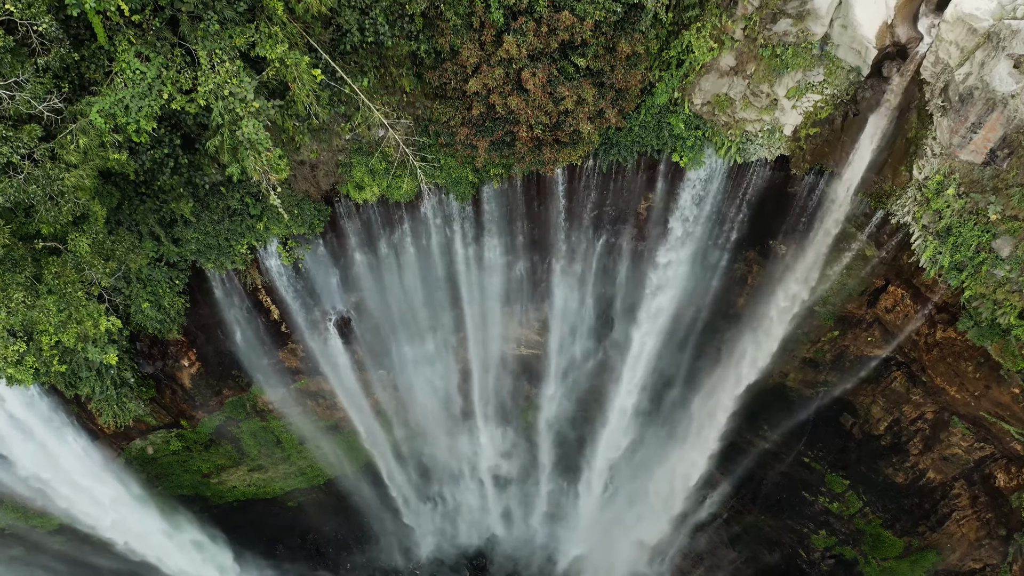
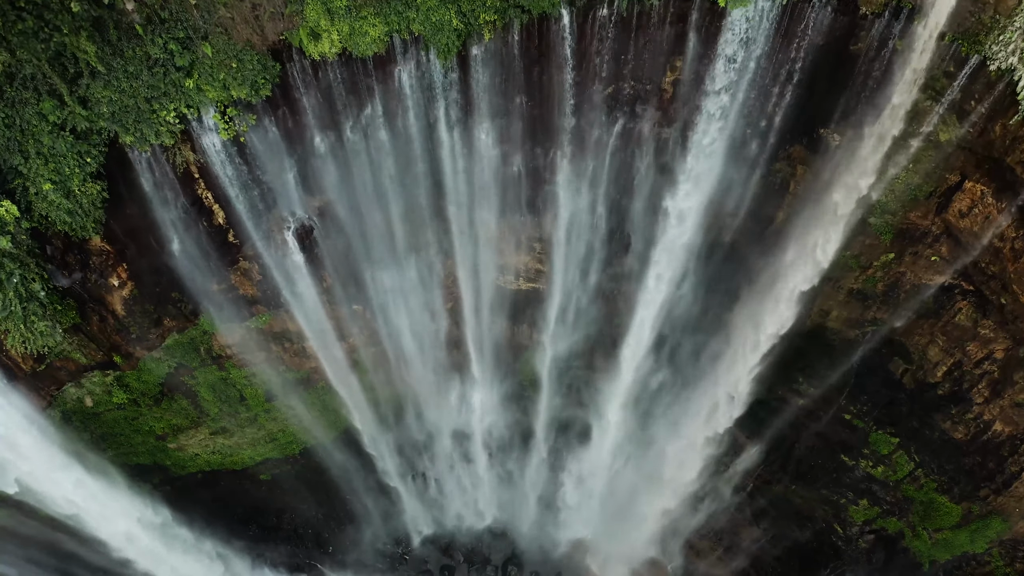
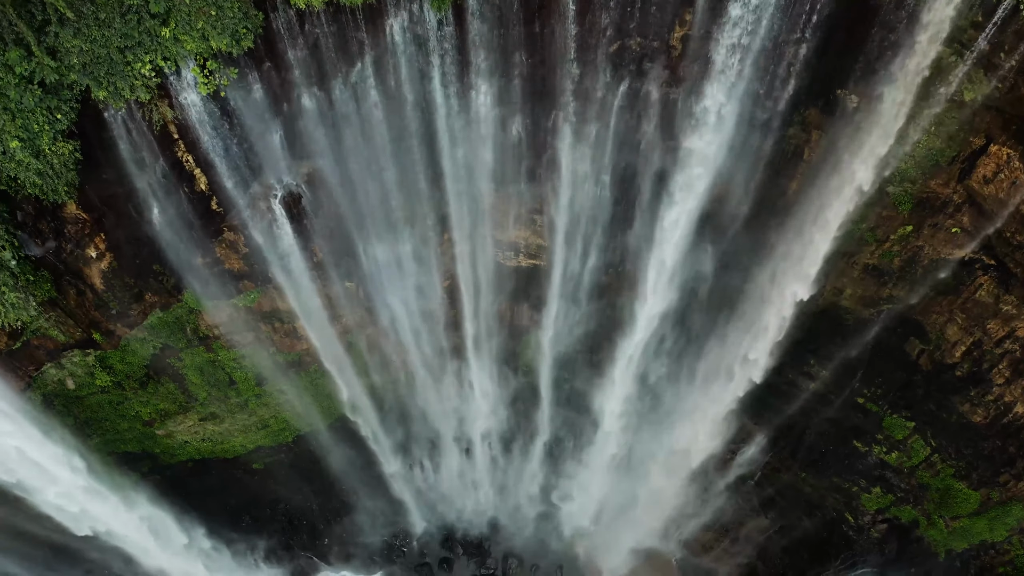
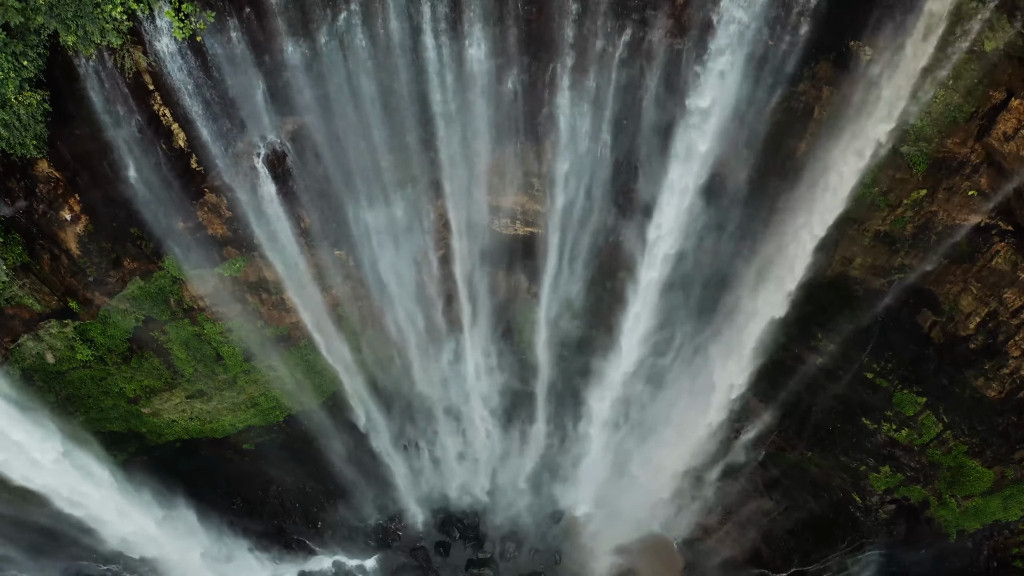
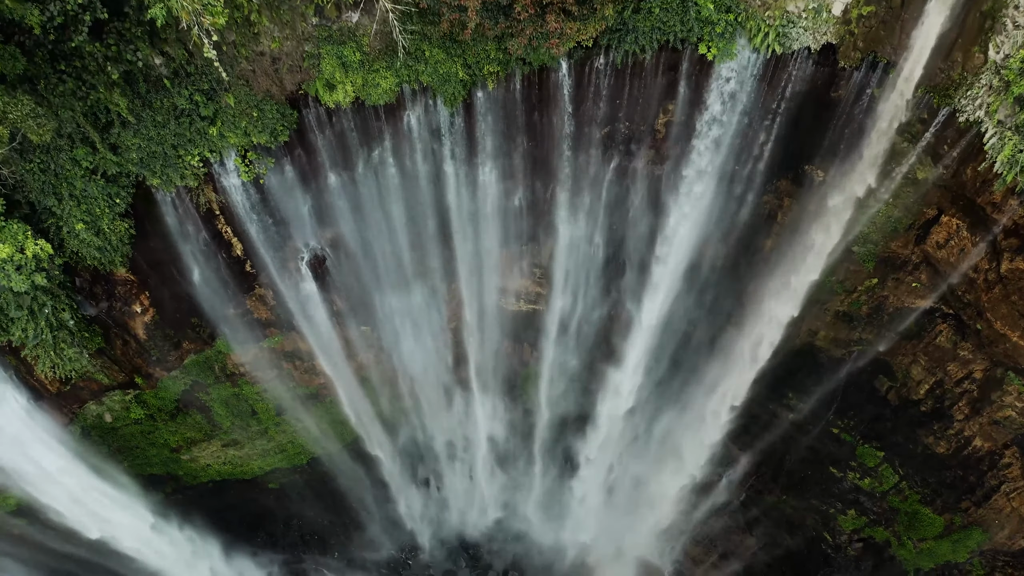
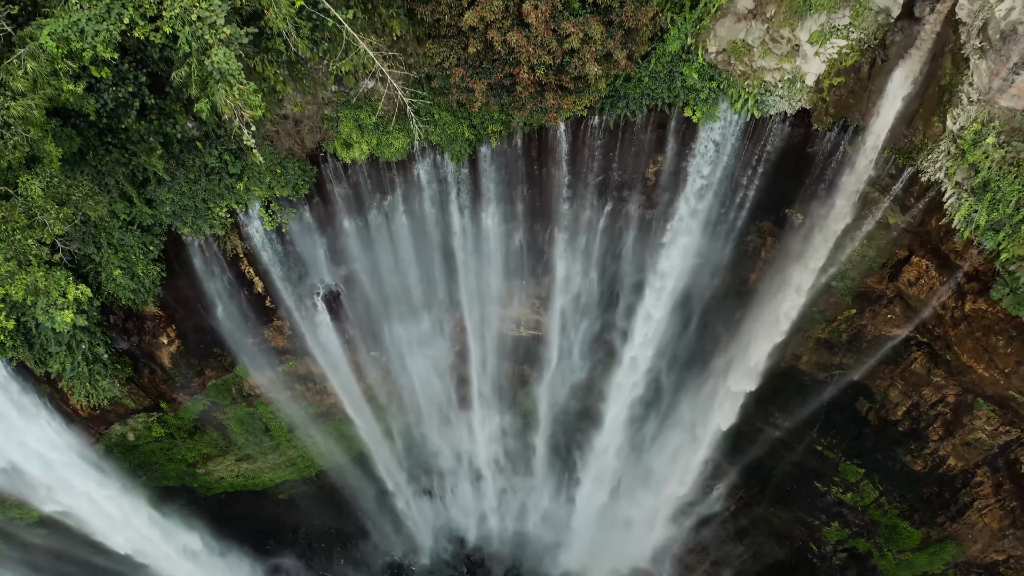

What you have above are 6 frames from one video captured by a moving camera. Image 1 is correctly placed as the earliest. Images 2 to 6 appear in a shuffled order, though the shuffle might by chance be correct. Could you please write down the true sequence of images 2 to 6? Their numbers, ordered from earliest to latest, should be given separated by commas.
6, 5, 2, 3, 4
